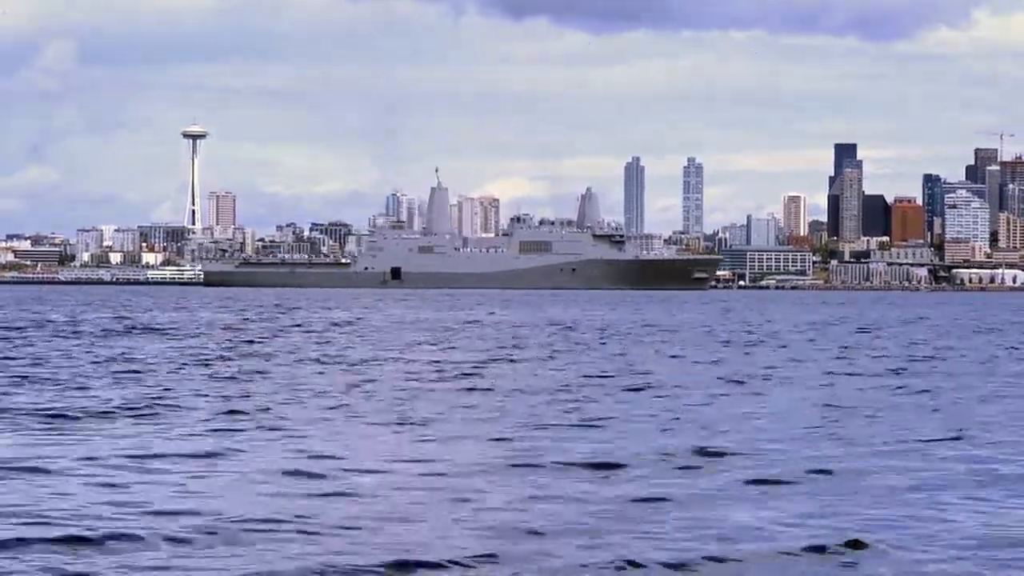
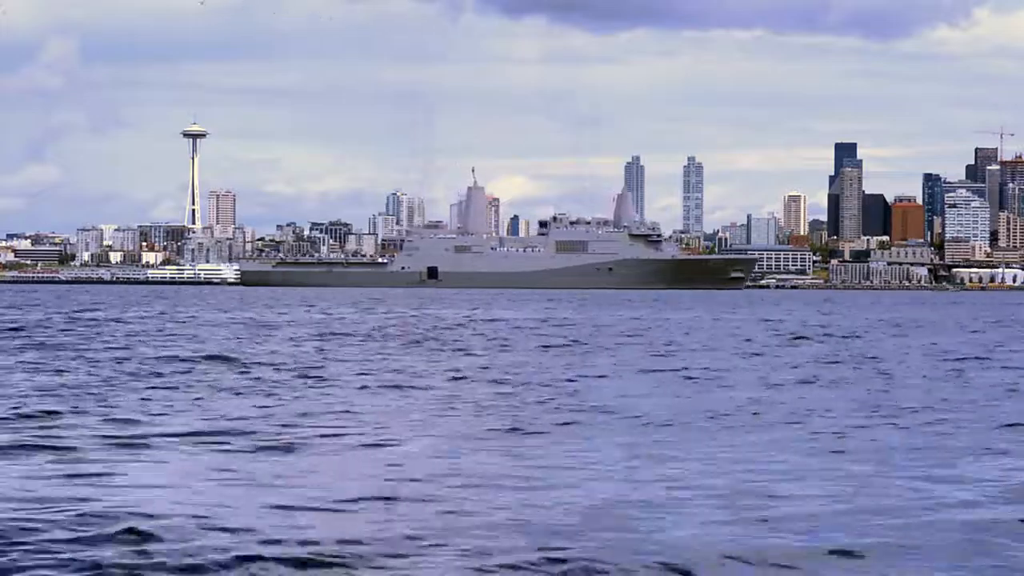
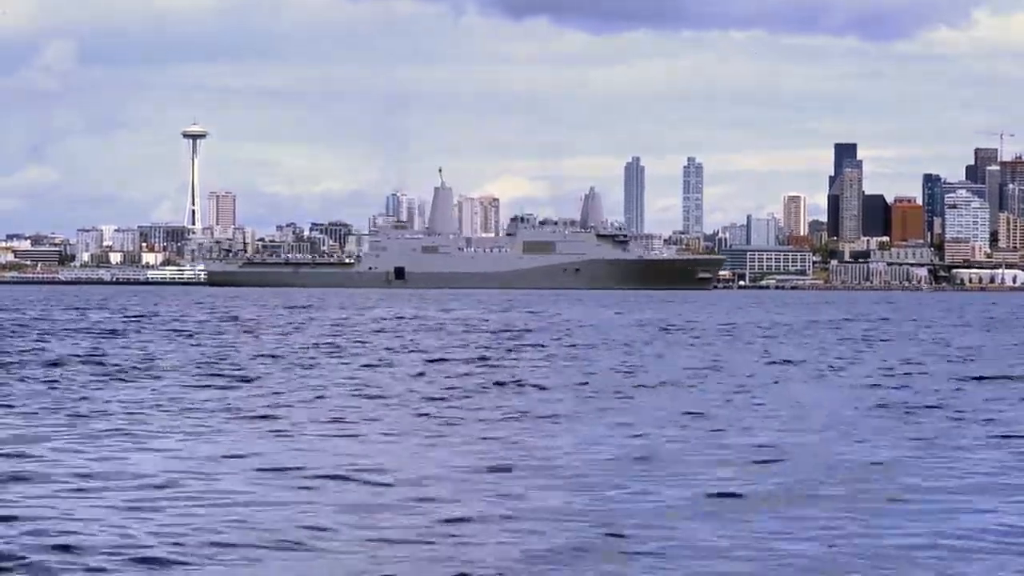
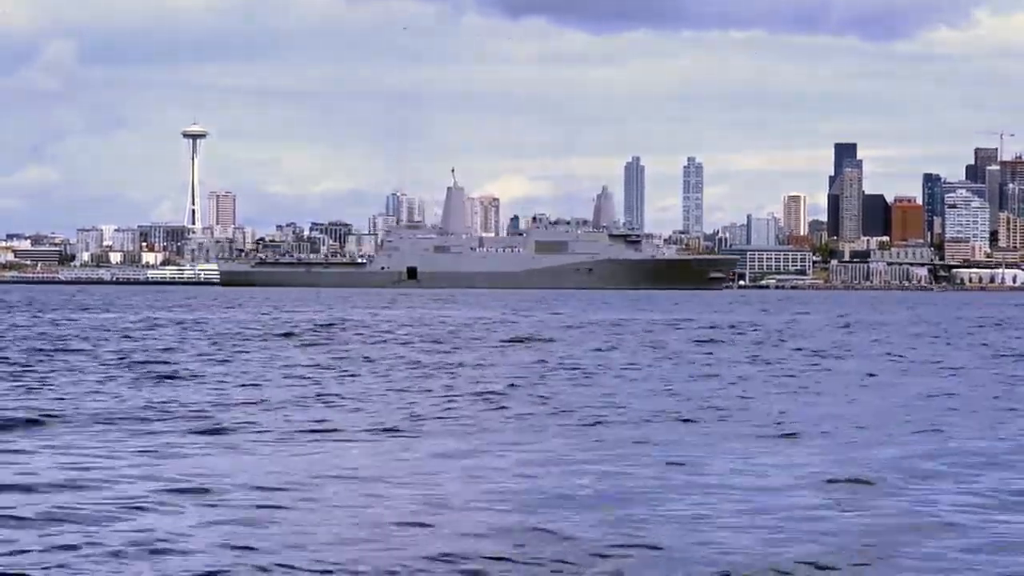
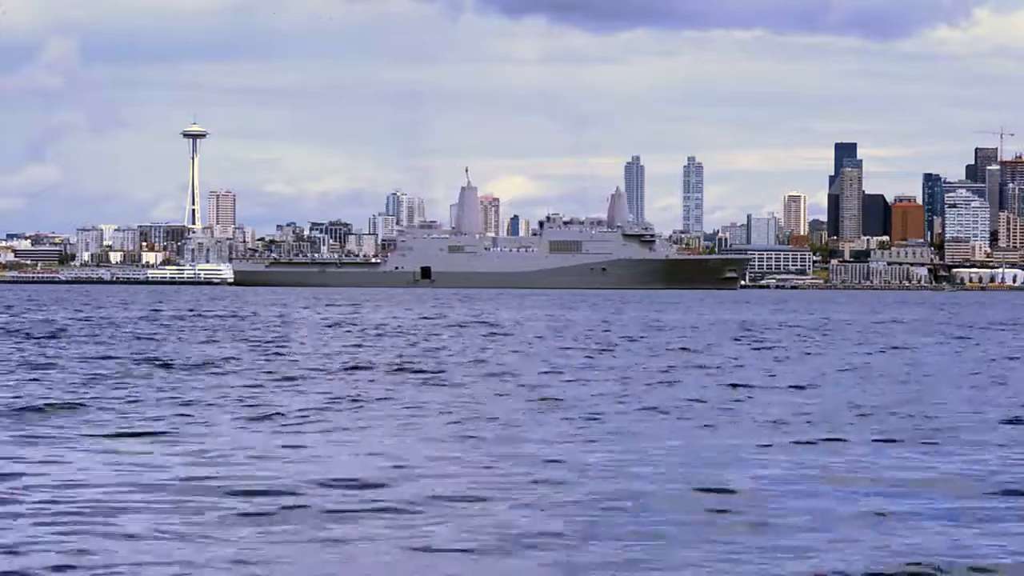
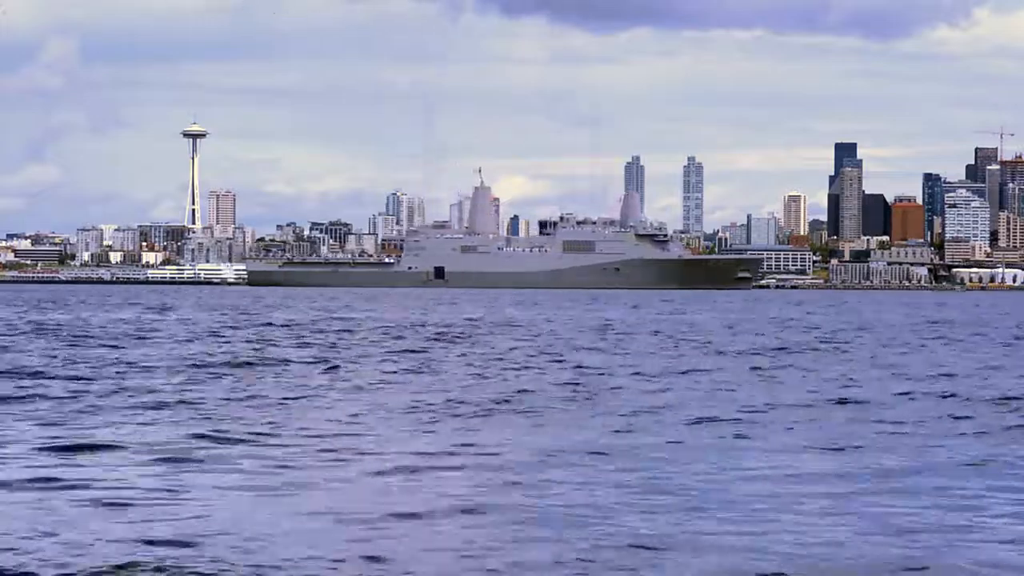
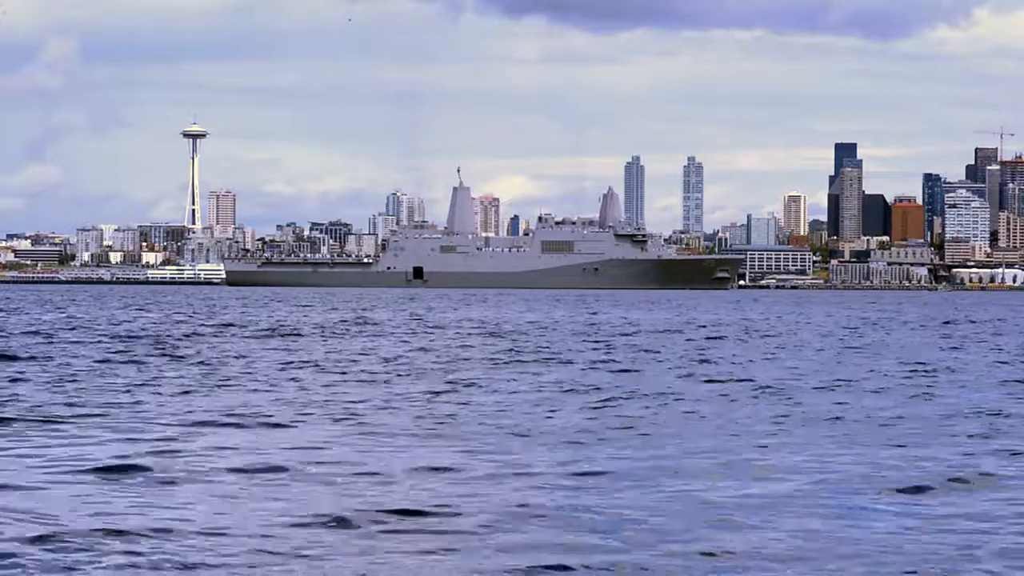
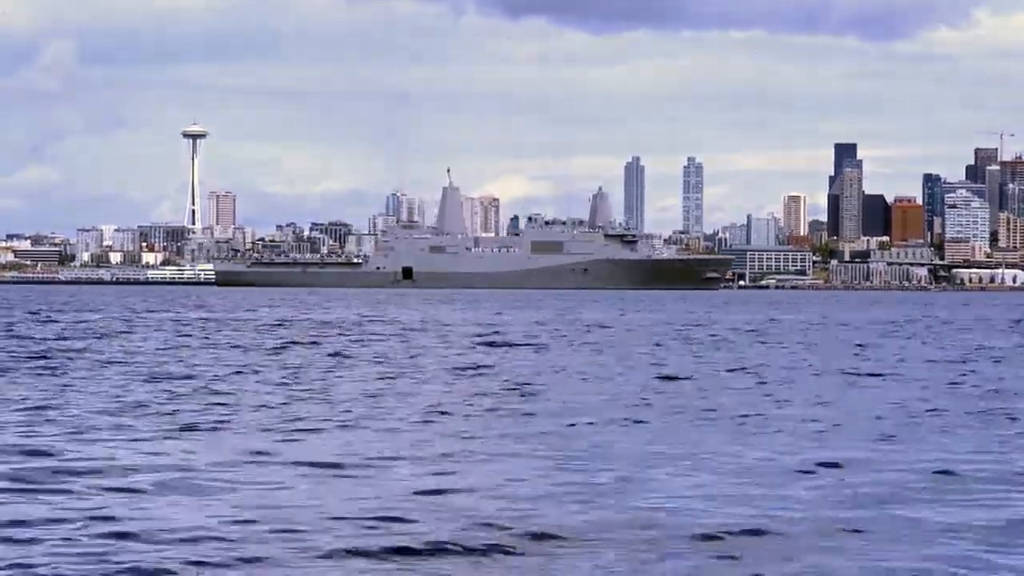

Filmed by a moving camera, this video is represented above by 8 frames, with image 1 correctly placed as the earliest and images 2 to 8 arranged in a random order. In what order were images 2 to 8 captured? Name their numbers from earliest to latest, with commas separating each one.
3, 8, 4, 7, 5, 2, 6
